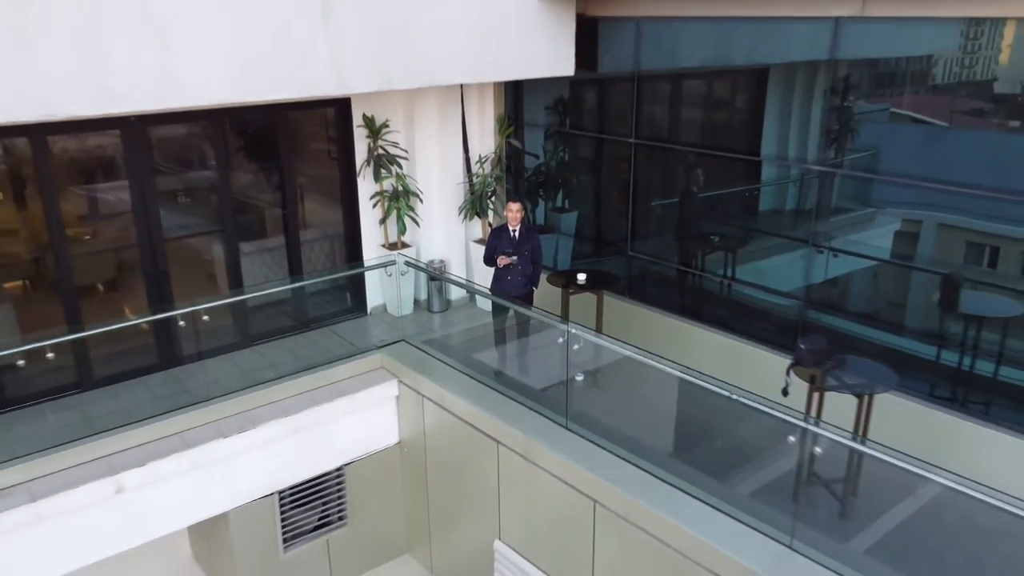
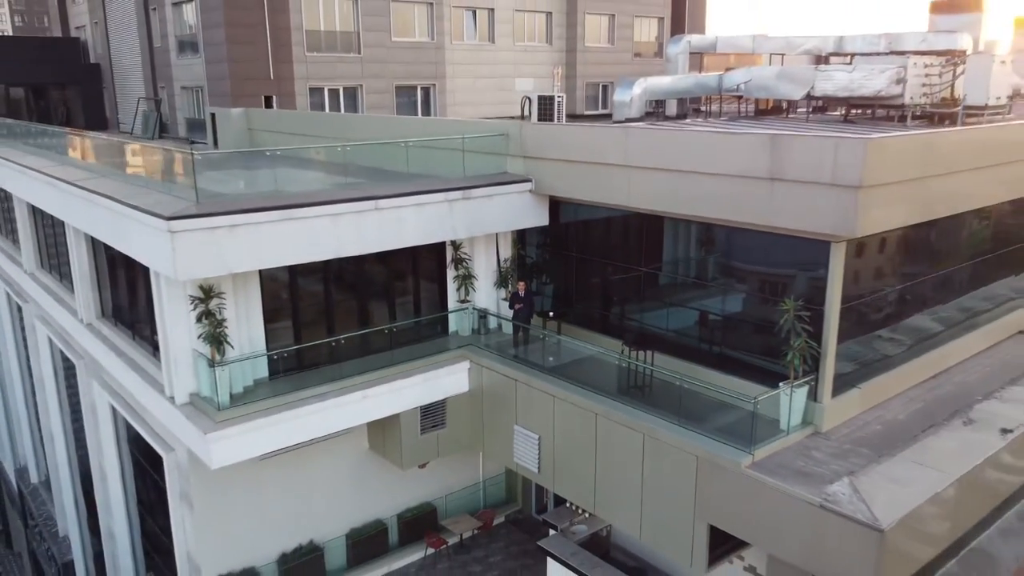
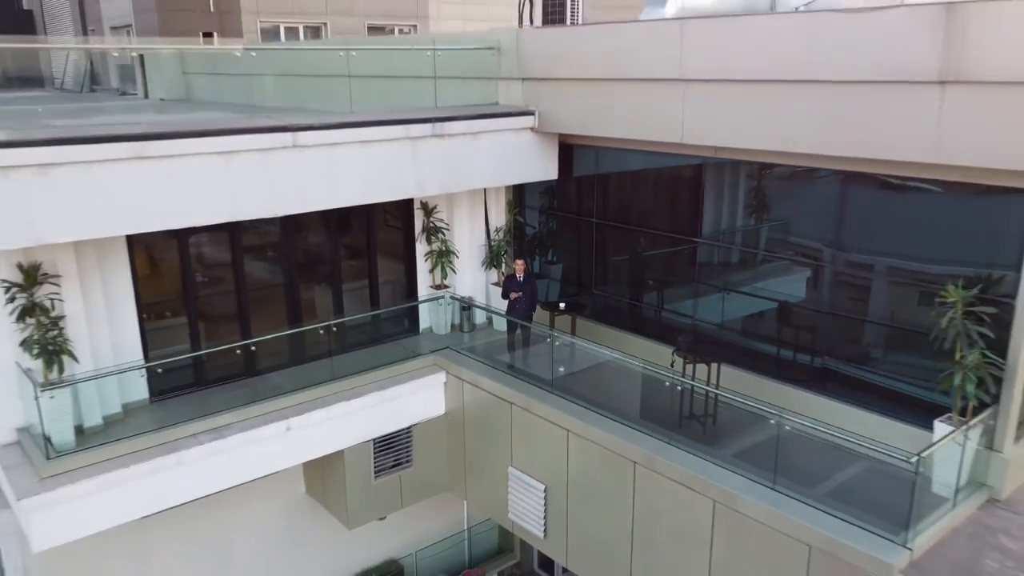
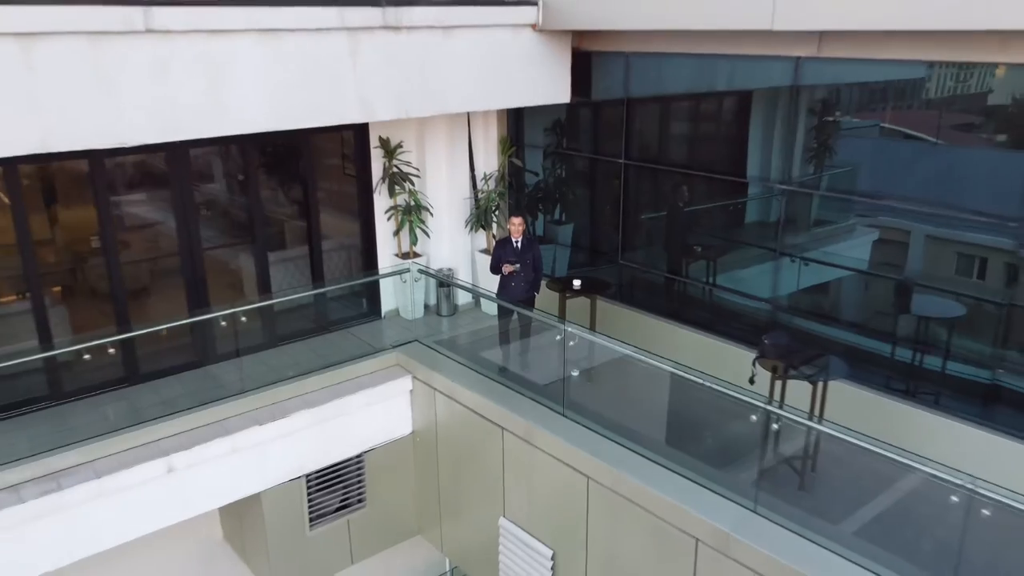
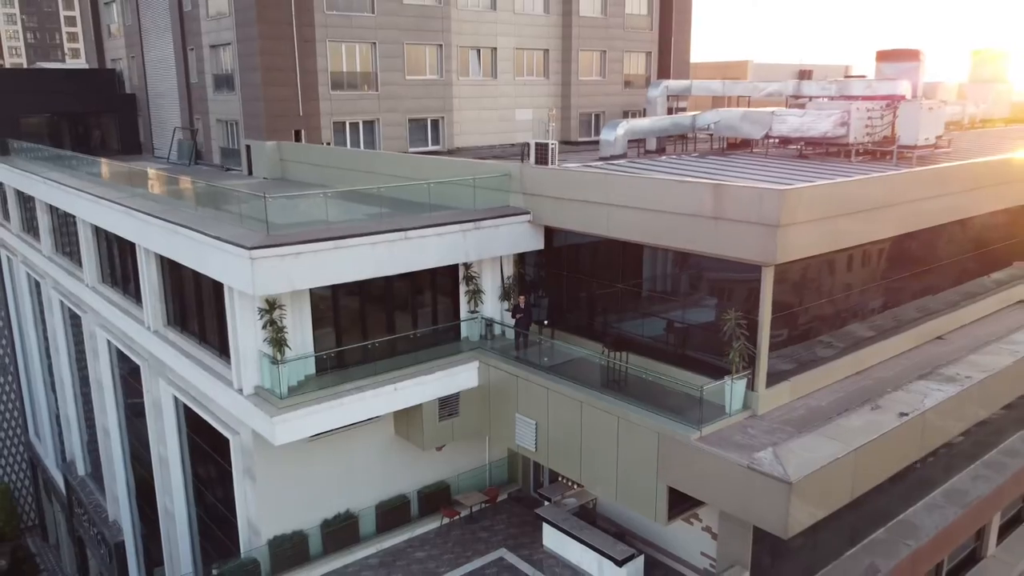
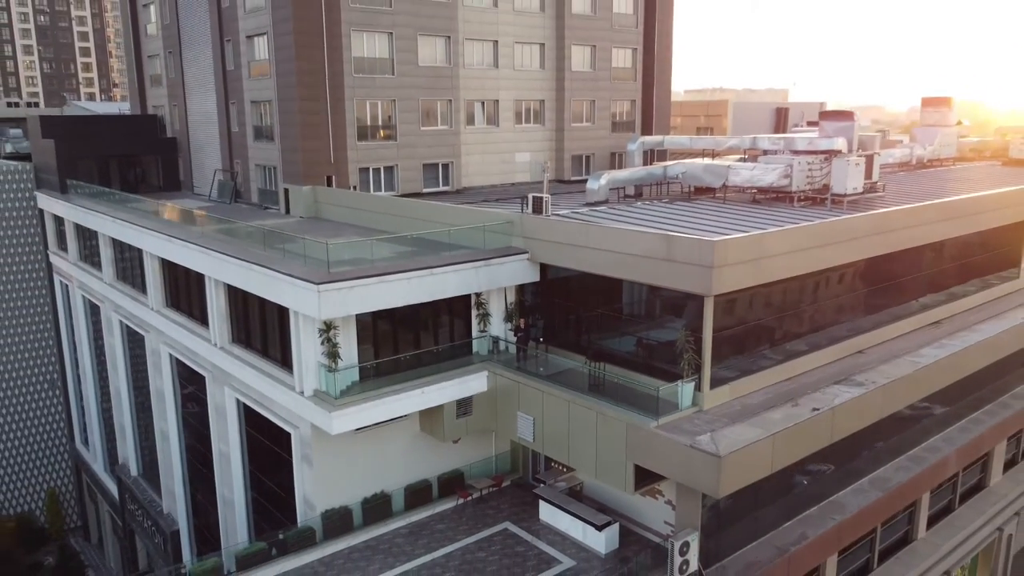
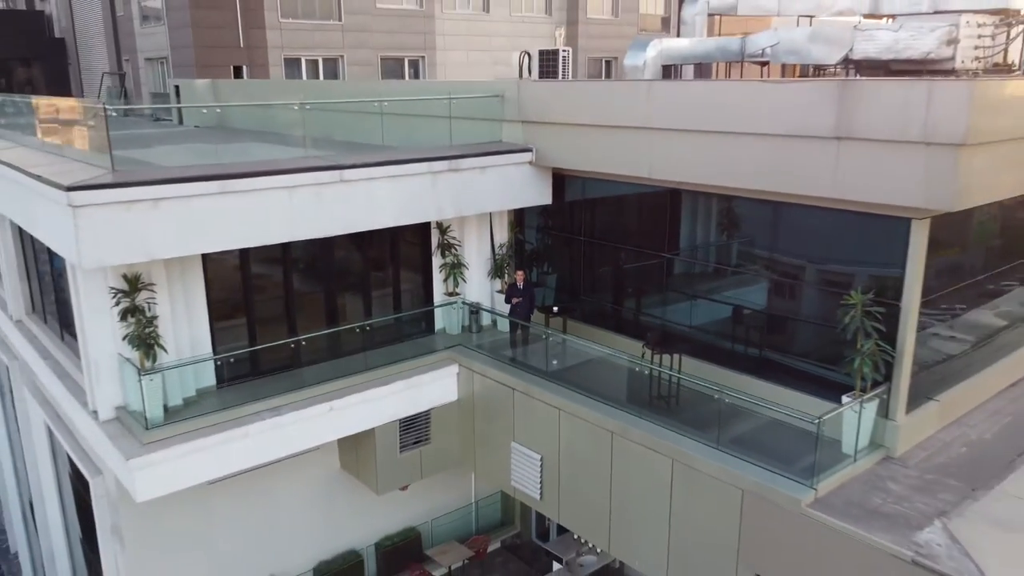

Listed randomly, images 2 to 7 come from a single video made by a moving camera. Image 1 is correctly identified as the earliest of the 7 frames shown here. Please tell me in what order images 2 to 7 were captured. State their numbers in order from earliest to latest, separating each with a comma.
4, 3, 7, 2, 5, 6
